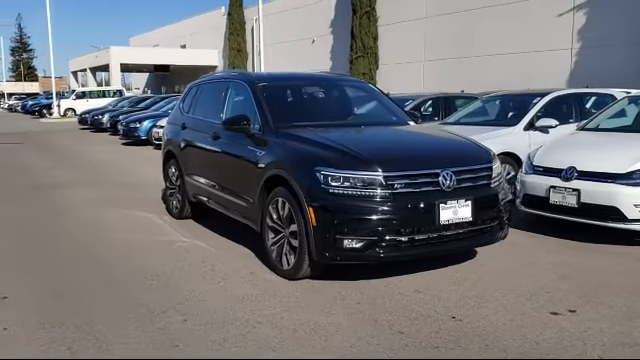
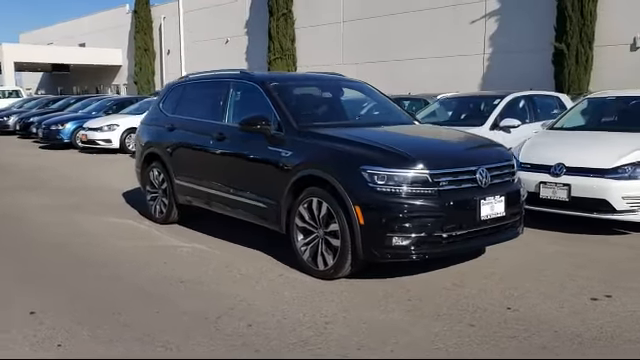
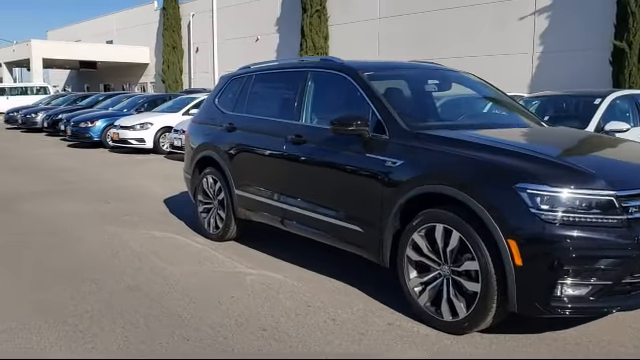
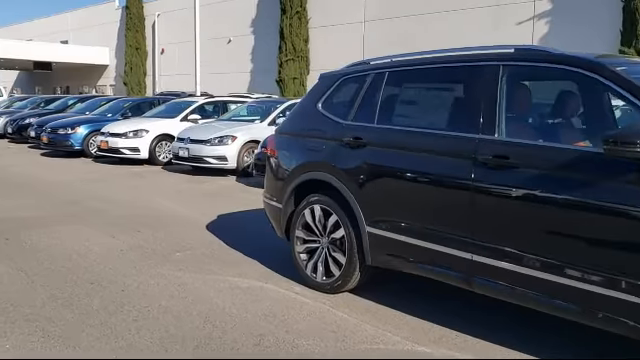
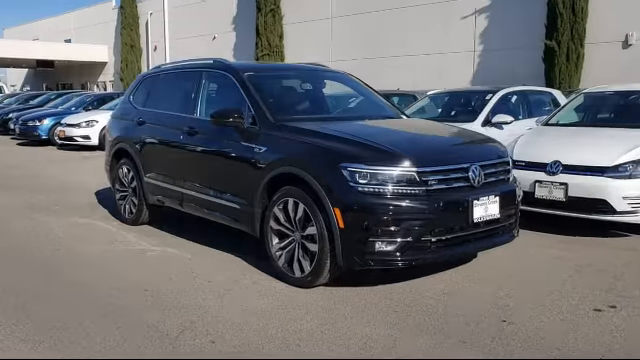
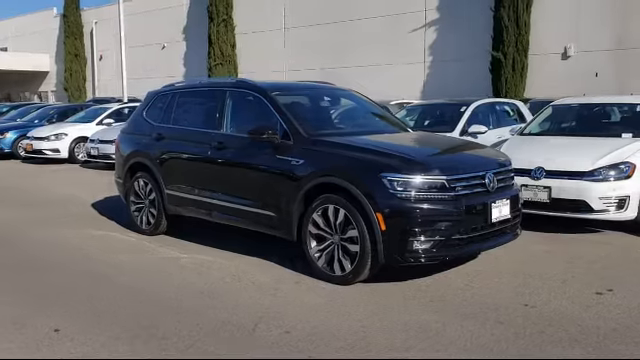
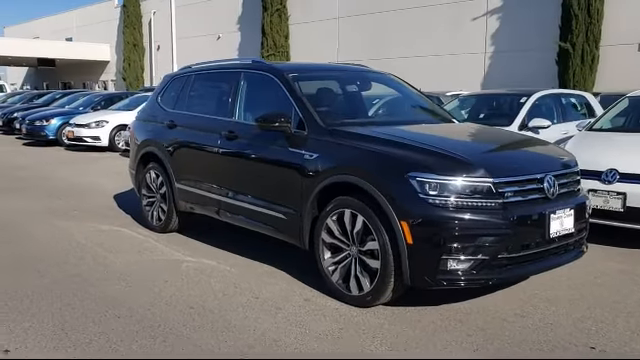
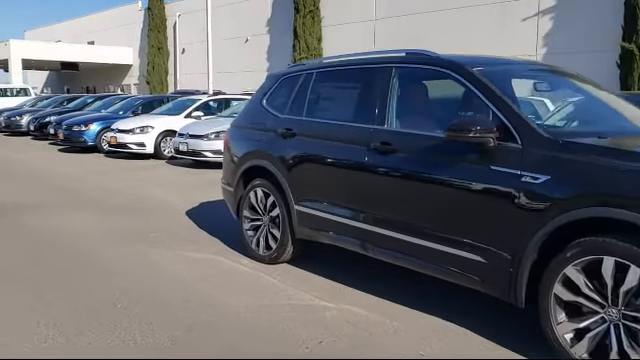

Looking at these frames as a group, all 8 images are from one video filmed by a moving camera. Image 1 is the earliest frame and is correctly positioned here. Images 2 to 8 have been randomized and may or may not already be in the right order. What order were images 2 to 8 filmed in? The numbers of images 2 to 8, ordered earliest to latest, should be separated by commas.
2, 6, 5, 7, 3, 8, 4
